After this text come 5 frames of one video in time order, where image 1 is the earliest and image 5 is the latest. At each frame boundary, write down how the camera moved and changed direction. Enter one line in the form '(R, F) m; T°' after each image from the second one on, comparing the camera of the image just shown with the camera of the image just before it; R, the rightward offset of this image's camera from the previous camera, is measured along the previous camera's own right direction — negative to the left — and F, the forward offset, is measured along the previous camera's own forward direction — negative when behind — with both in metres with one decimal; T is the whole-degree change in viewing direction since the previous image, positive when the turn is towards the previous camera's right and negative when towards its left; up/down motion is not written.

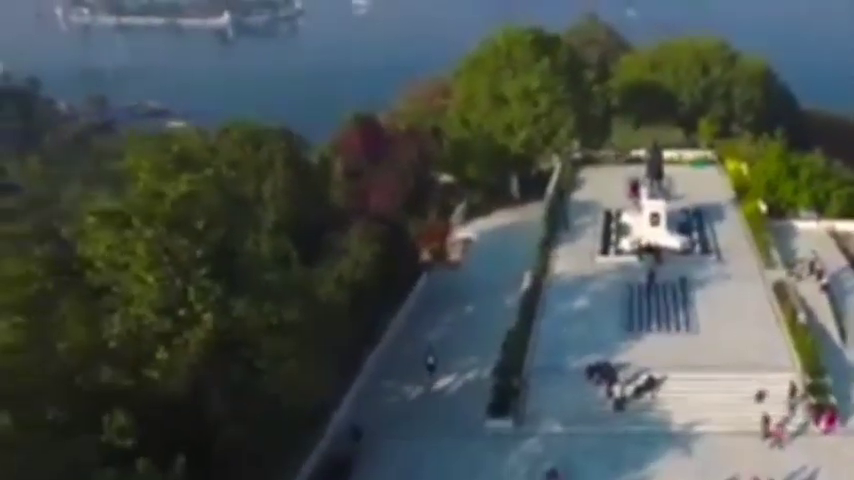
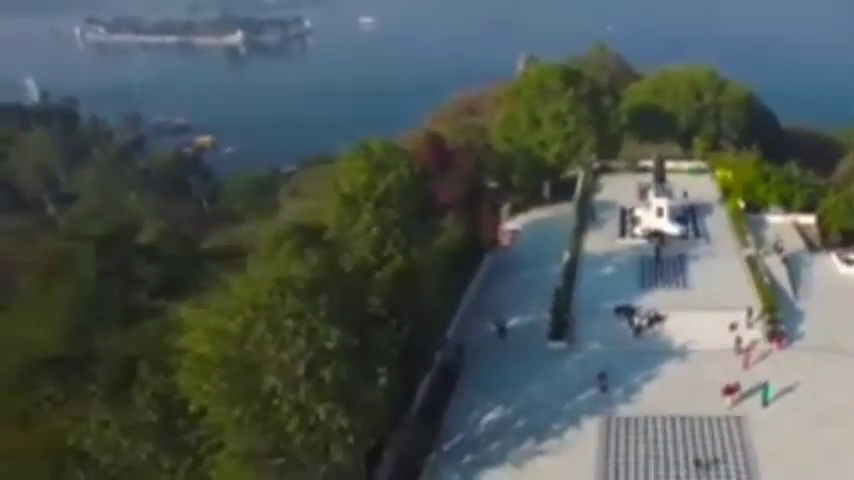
(-2.2, -6.0) m; 0°
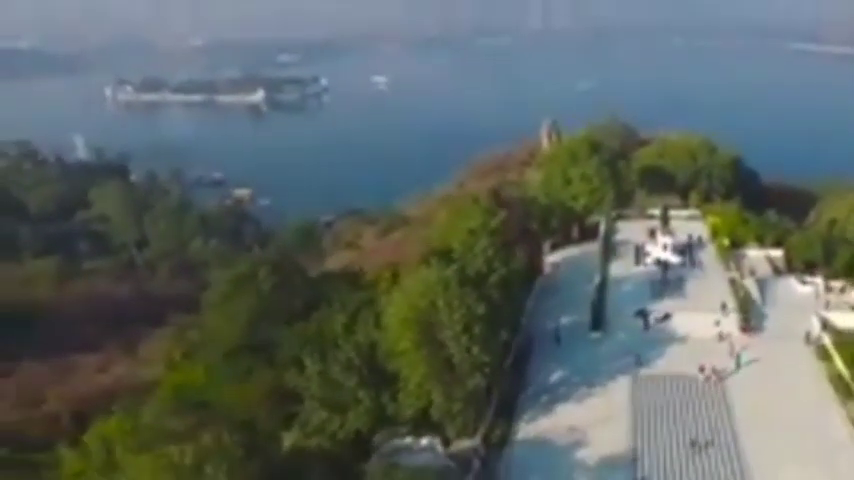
(-3.1, -8.4) m; 0°
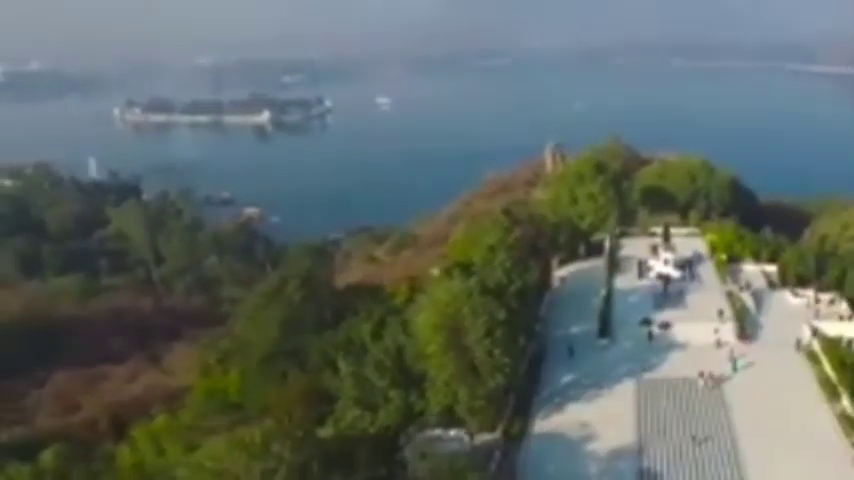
(-0.8, -2.3) m; 0°
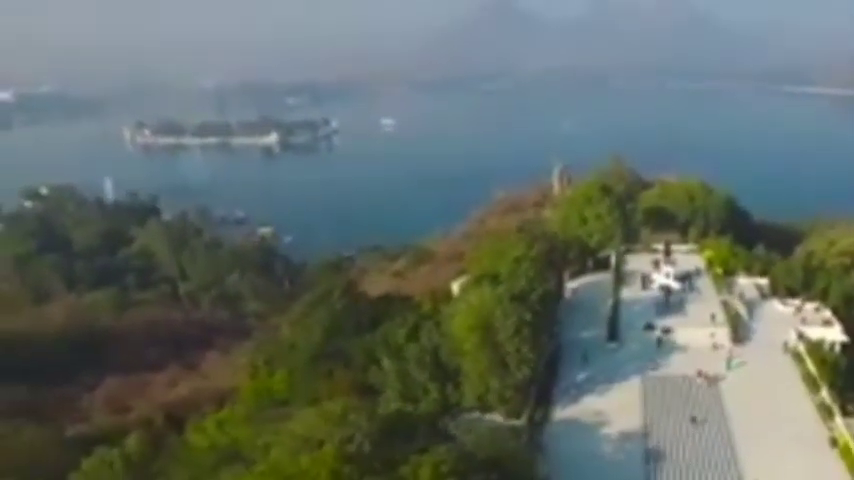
(-1.4, -3.8) m; 0°
